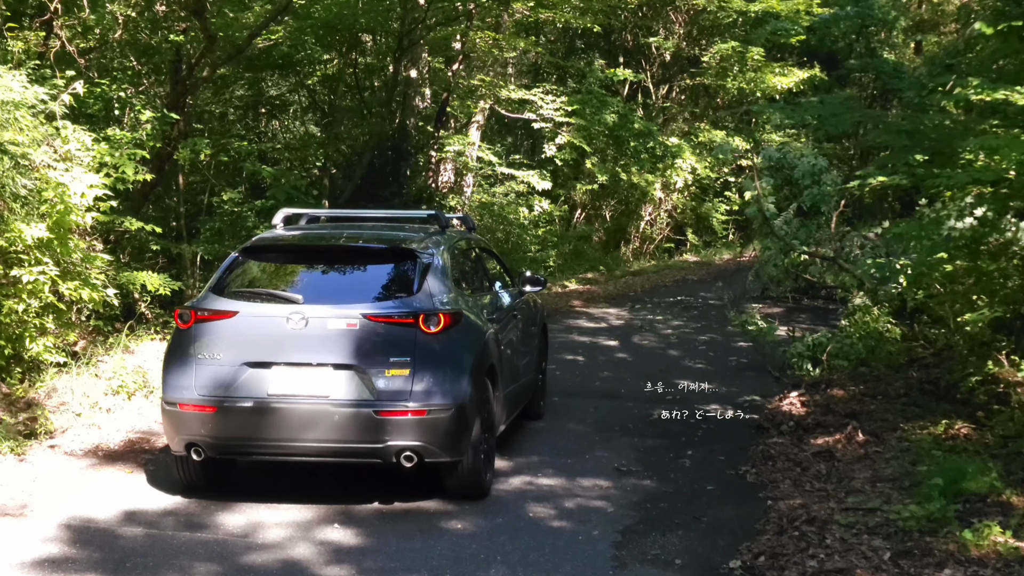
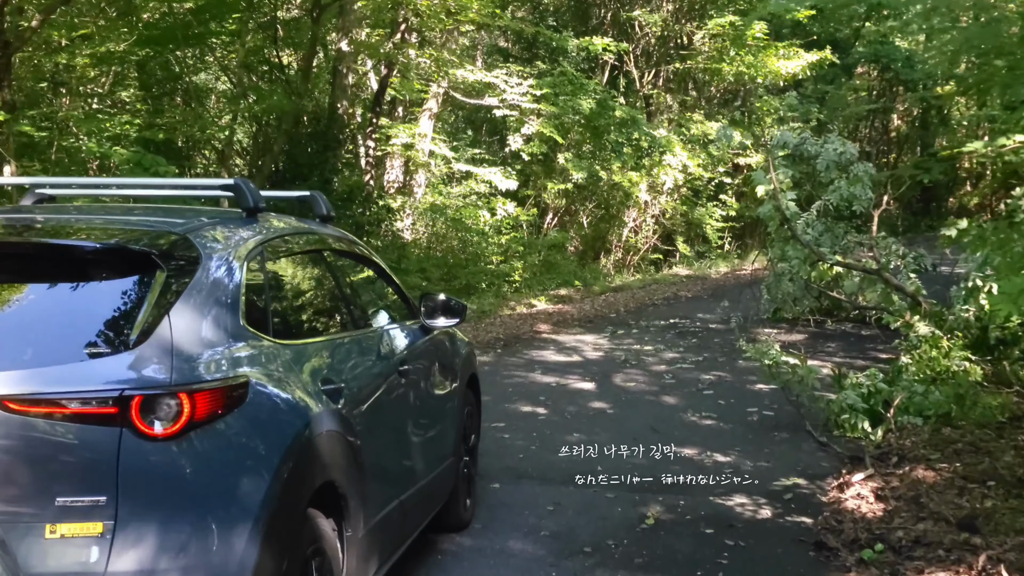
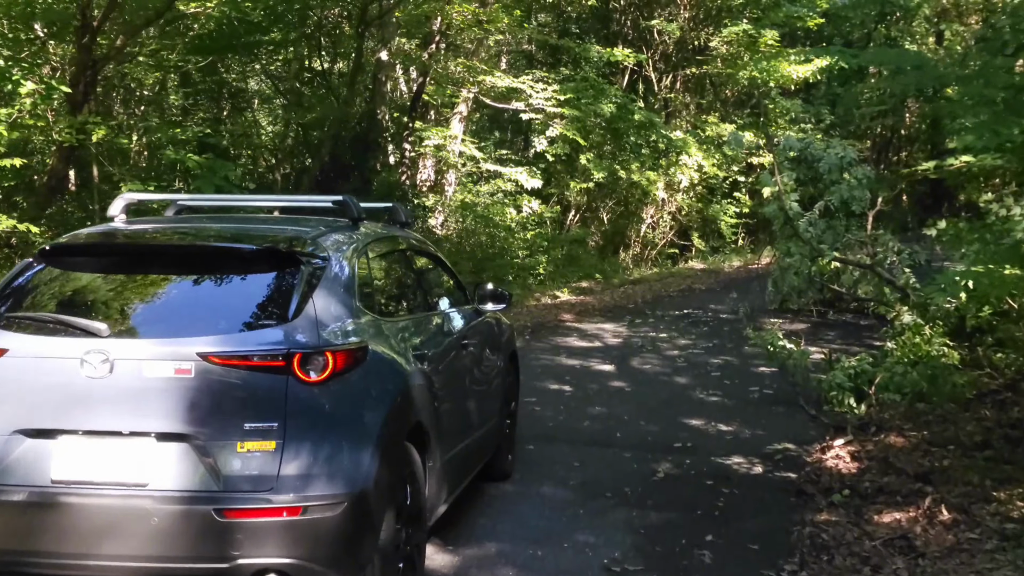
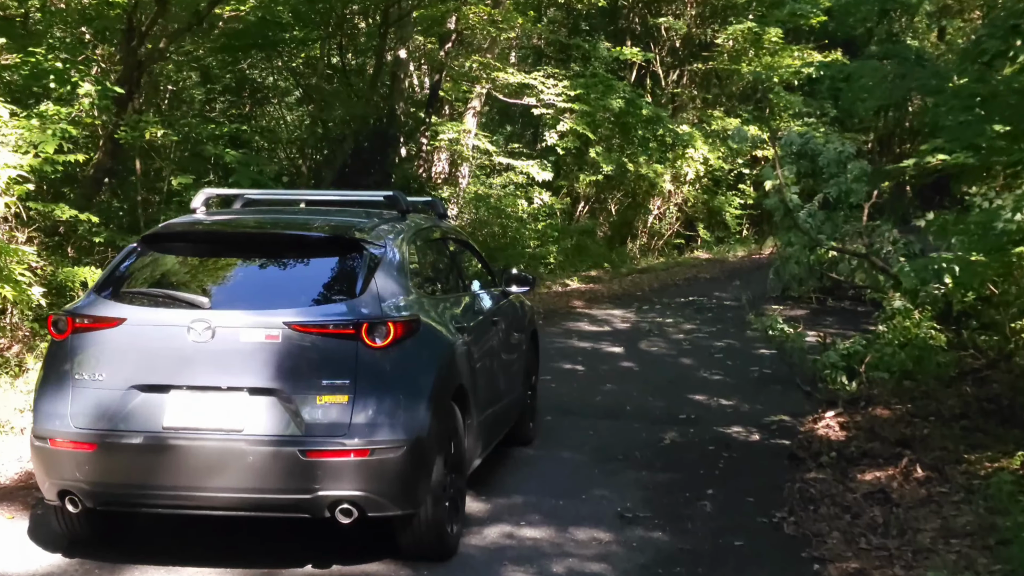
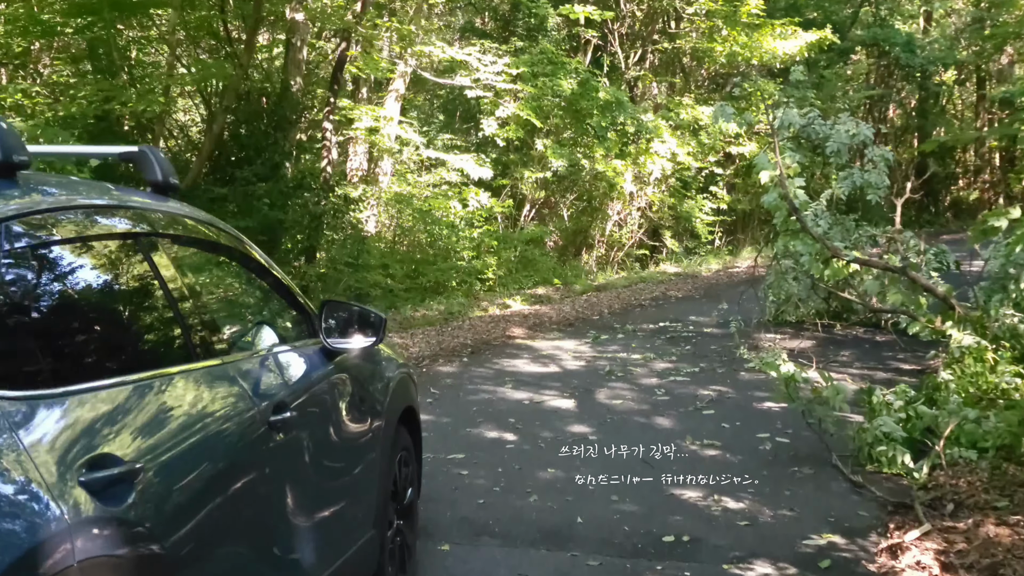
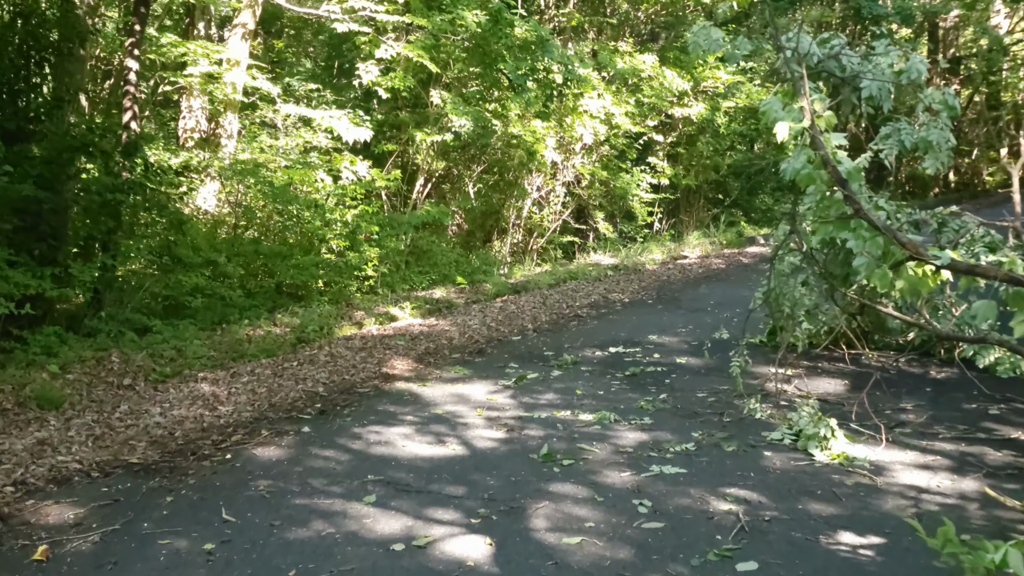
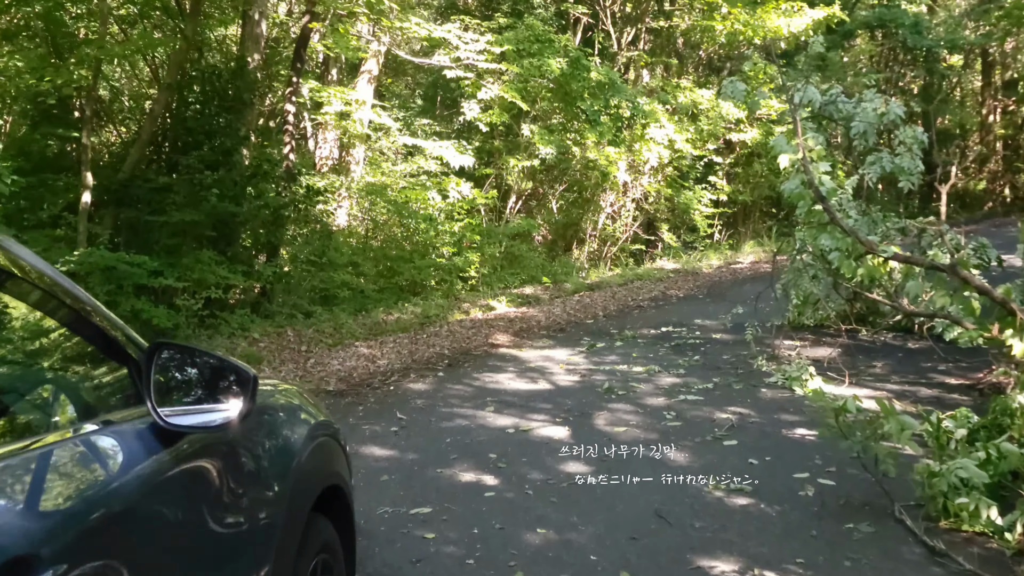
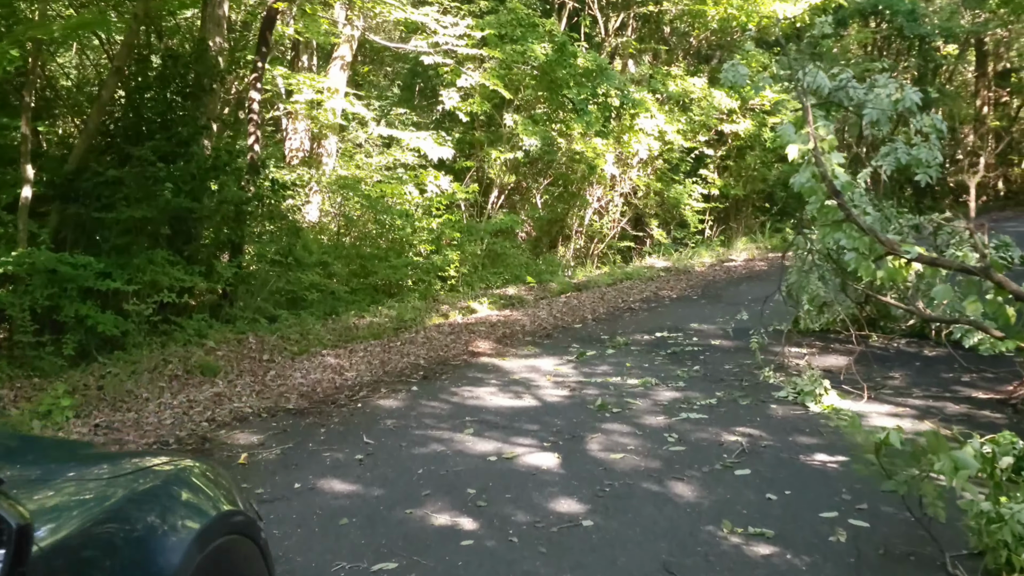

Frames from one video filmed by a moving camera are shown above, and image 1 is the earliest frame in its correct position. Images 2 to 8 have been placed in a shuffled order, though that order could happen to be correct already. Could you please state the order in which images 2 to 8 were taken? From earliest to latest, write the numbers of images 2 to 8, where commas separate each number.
4, 3, 2, 5, 7, 8, 6
